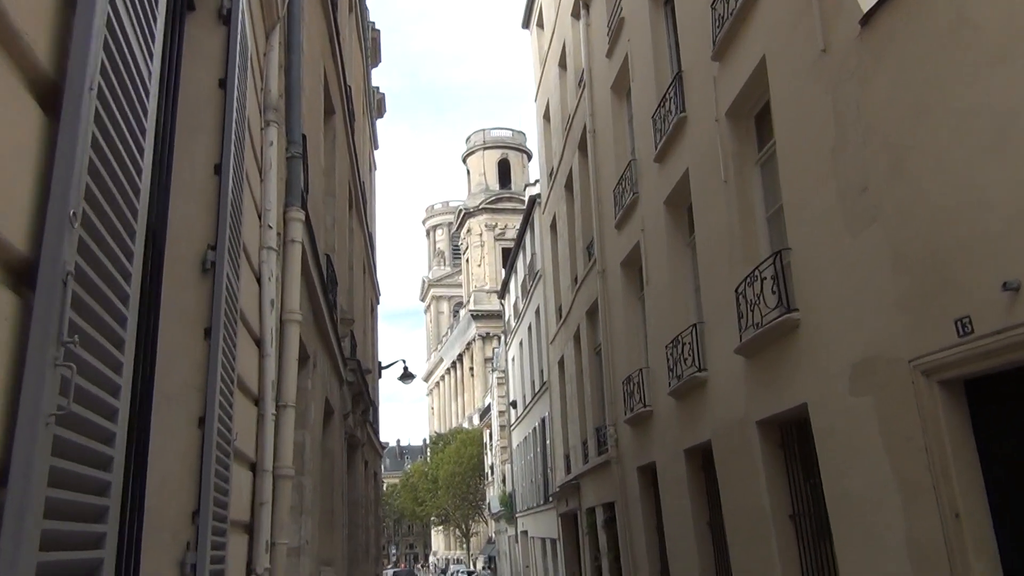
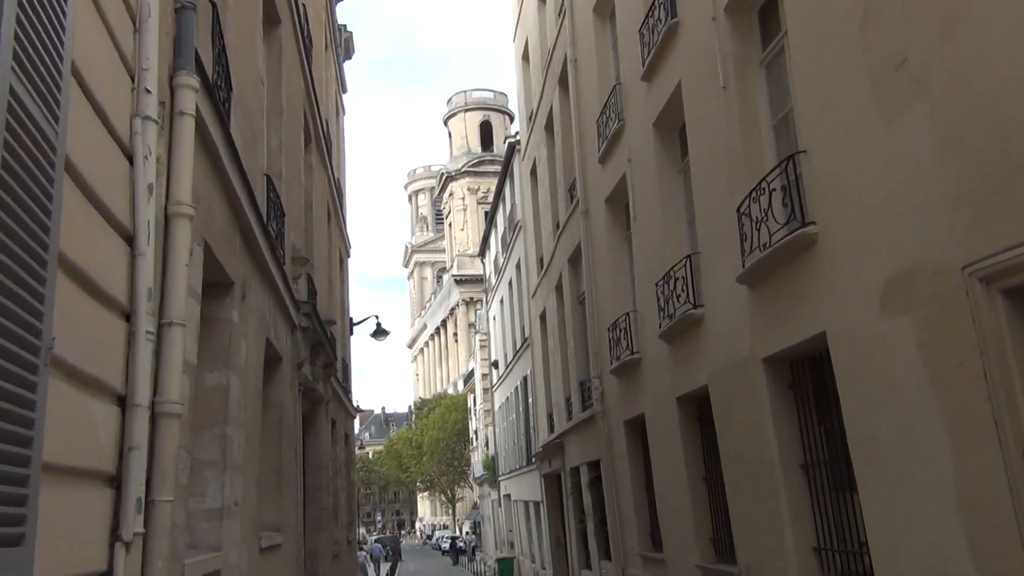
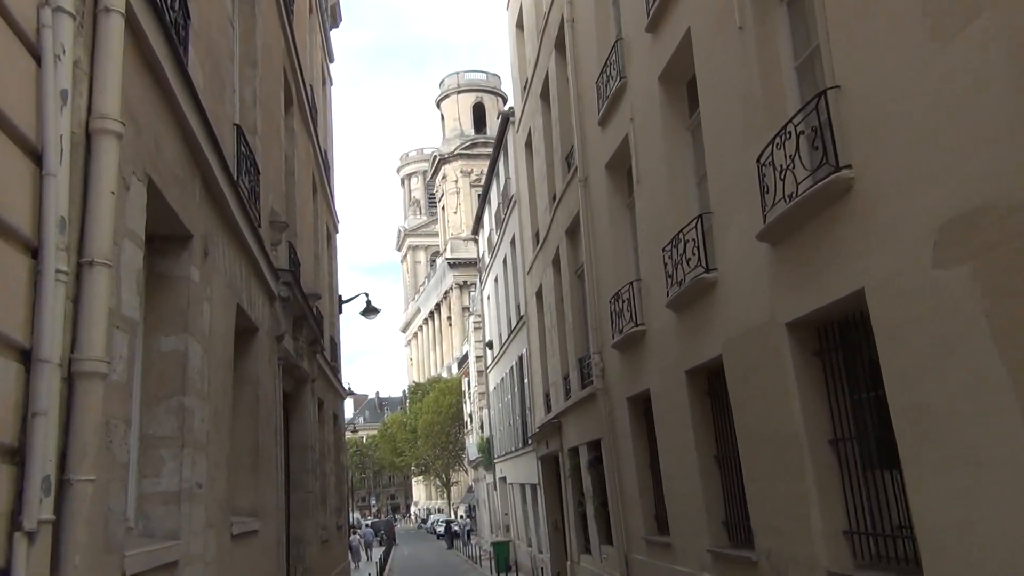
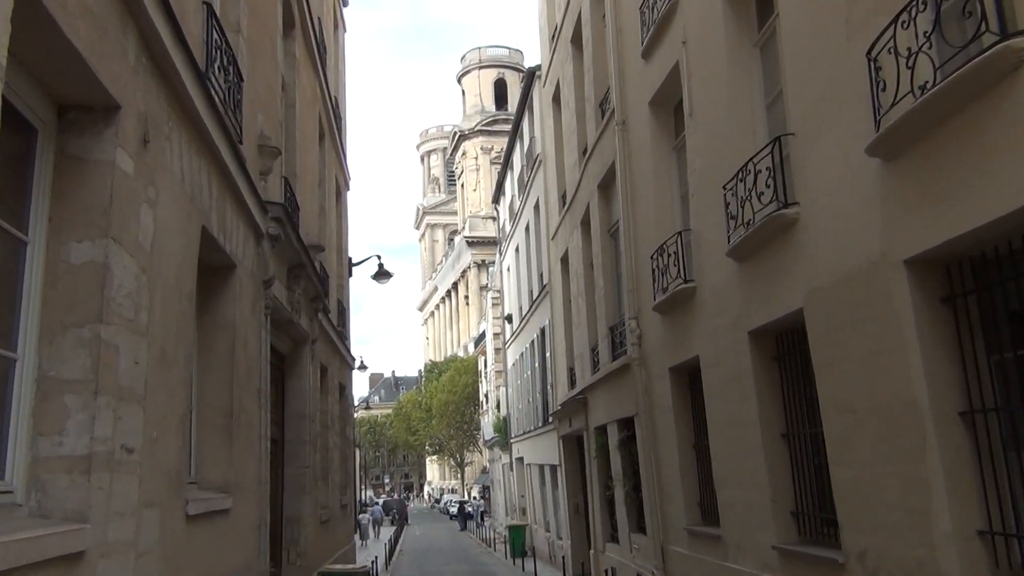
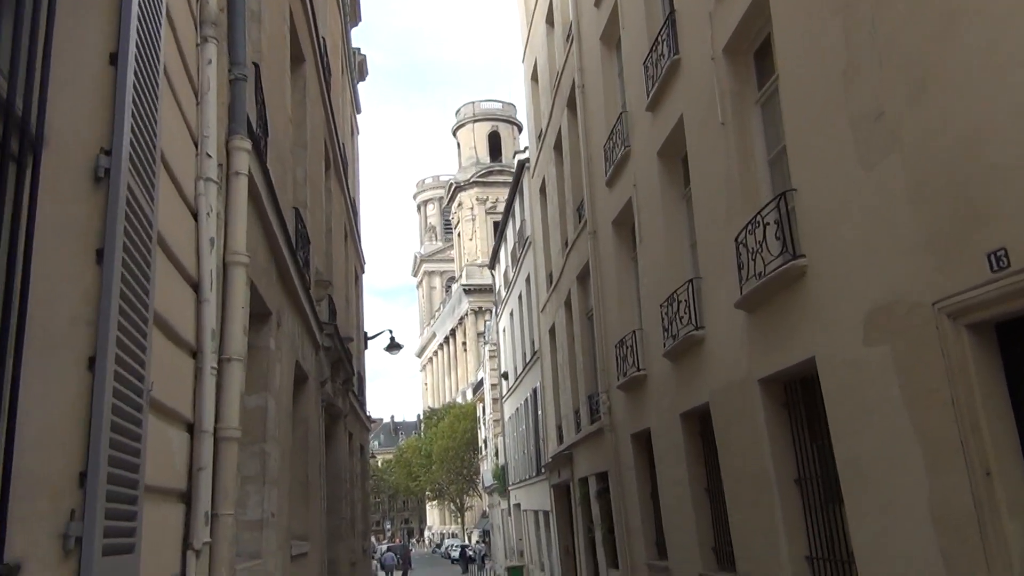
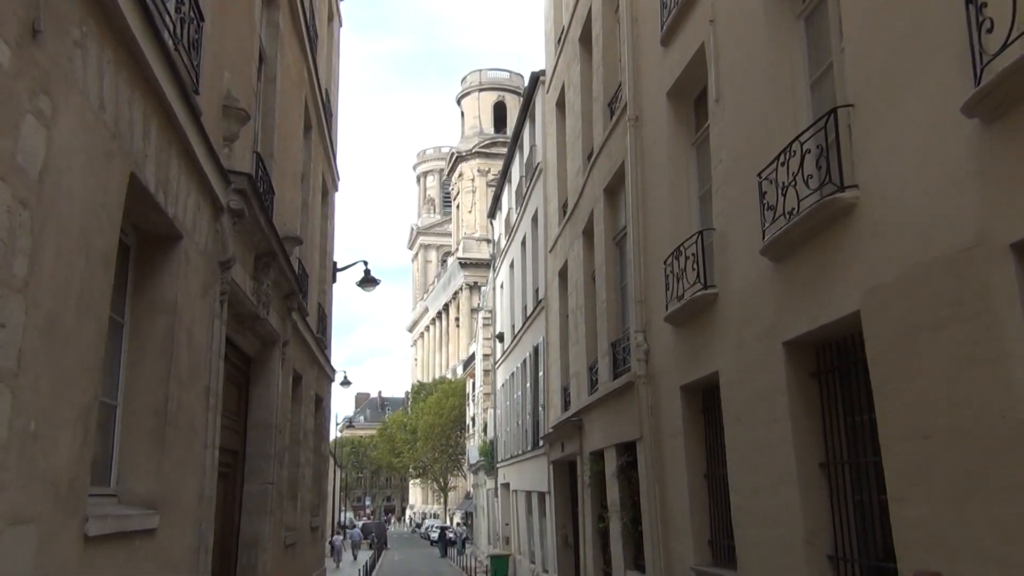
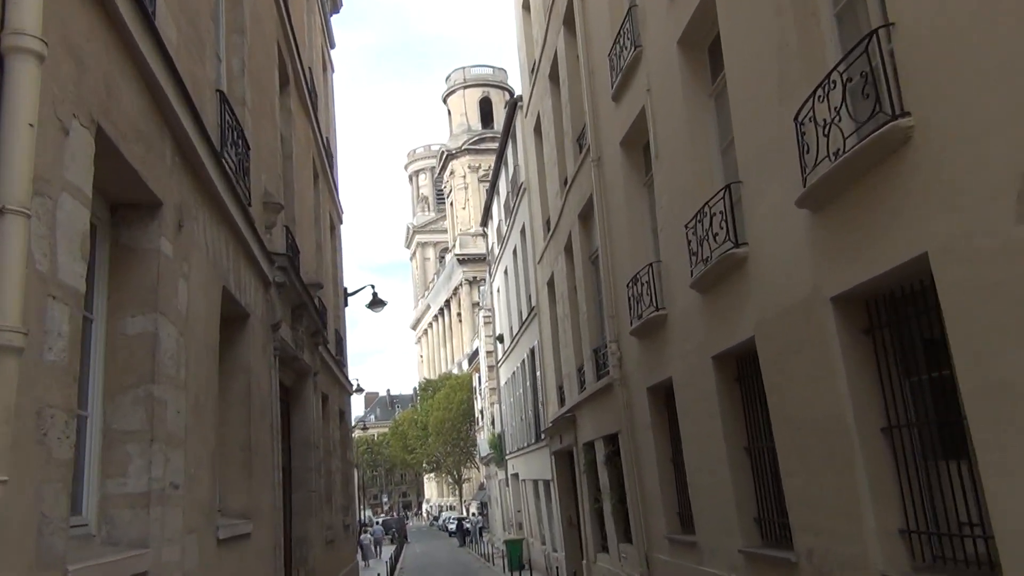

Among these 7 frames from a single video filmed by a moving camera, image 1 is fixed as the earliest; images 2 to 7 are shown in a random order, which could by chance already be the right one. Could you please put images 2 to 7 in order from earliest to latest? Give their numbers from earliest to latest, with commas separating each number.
5, 2, 3, 7, 4, 6
